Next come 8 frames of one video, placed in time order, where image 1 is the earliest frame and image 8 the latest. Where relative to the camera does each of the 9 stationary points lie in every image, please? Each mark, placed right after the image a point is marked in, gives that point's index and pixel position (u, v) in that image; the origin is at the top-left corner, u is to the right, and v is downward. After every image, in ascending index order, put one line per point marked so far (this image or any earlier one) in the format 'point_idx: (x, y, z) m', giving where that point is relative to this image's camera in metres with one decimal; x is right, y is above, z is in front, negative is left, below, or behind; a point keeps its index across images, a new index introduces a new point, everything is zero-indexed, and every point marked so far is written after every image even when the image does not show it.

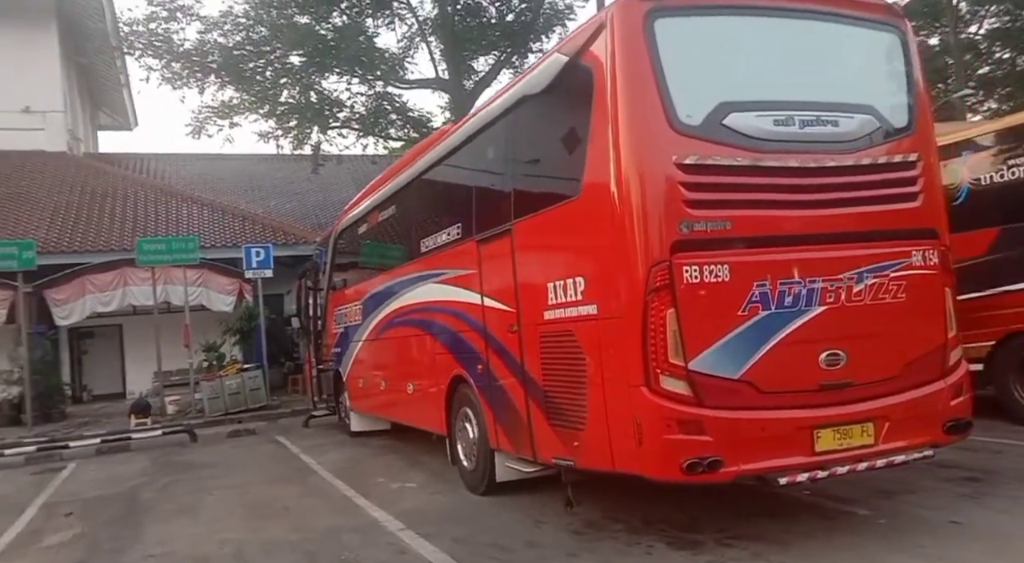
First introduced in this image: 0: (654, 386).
0: (+0.8, -0.6, +3.8) m
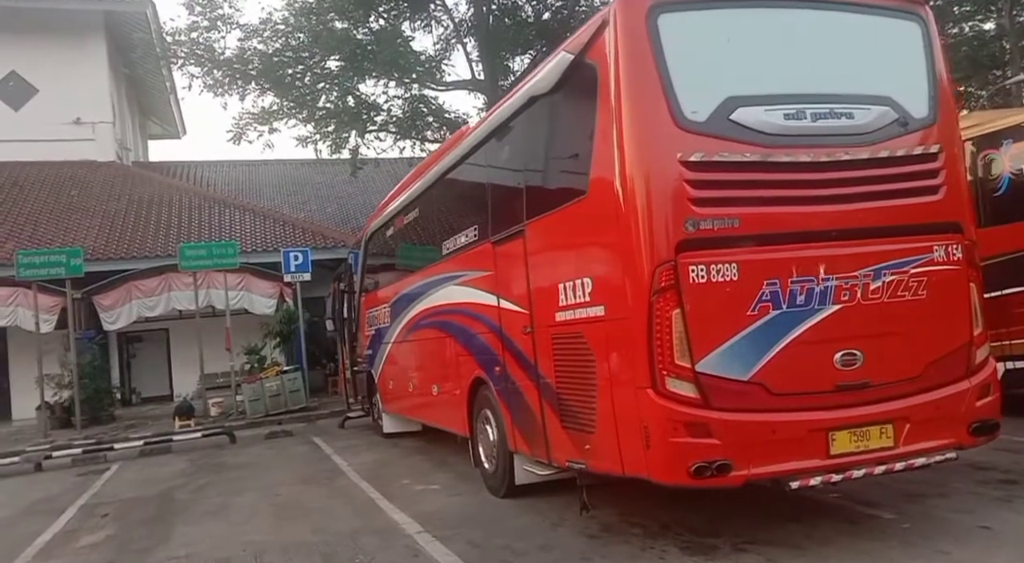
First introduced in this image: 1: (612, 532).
0: (+0.8, -0.6, +3.7) m
1: (+0.7, -1.8, +4.9) m
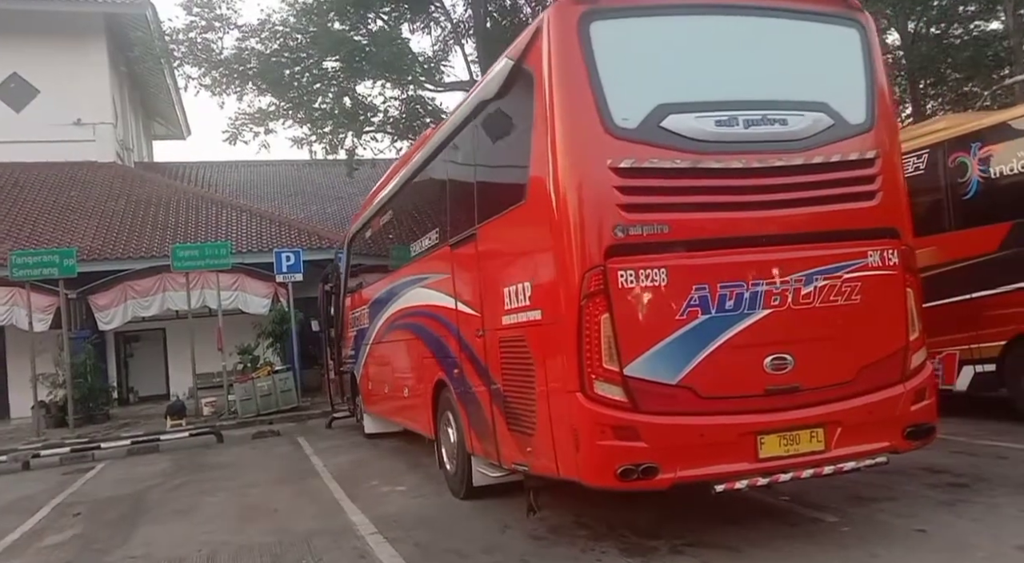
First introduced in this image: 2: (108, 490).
0: (+0.4, -0.6, +3.7) m
1: (+0.3, -1.8, +5.0) m
2: (-5.9, -3.1, +10.3) m
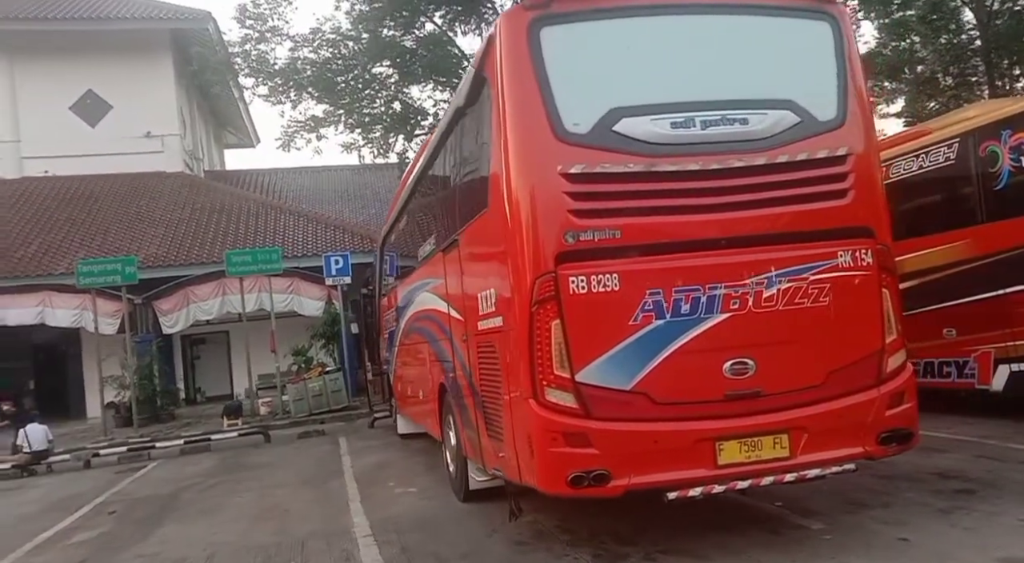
0: (+0.2, -0.6, +3.8) m
1: (+0.2, -1.8, +5.0) m
2: (-5.6, -3.2, +10.8) m
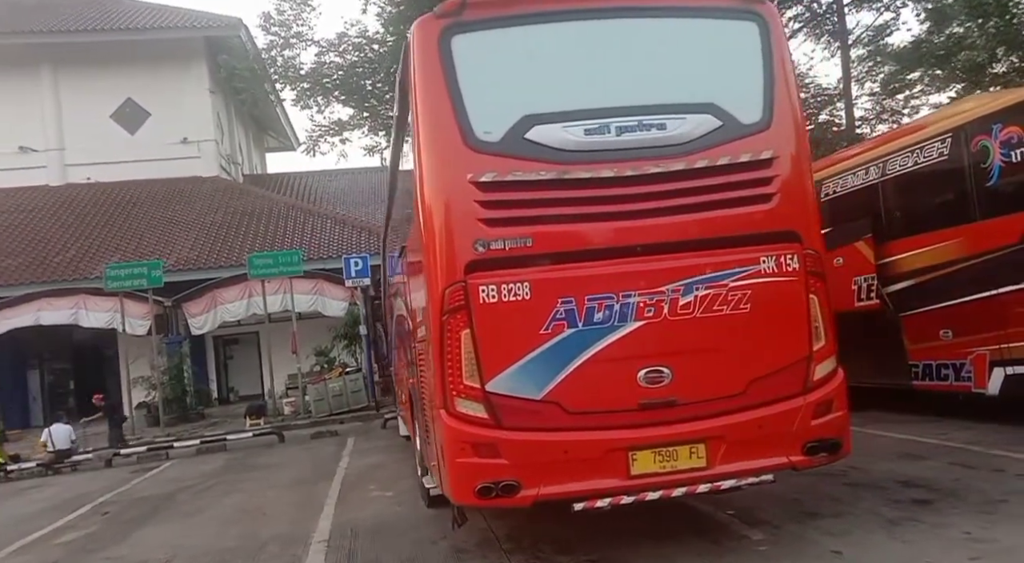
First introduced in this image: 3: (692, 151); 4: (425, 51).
0: (-0.3, -0.7, +3.8) m
1: (-0.2, -1.9, +5.0) m
2: (-5.7, -3.3, +11.0) m
3: (+1.0, +0.7, +3.9) m
4: (-0.5, +1.3, +4.0) m
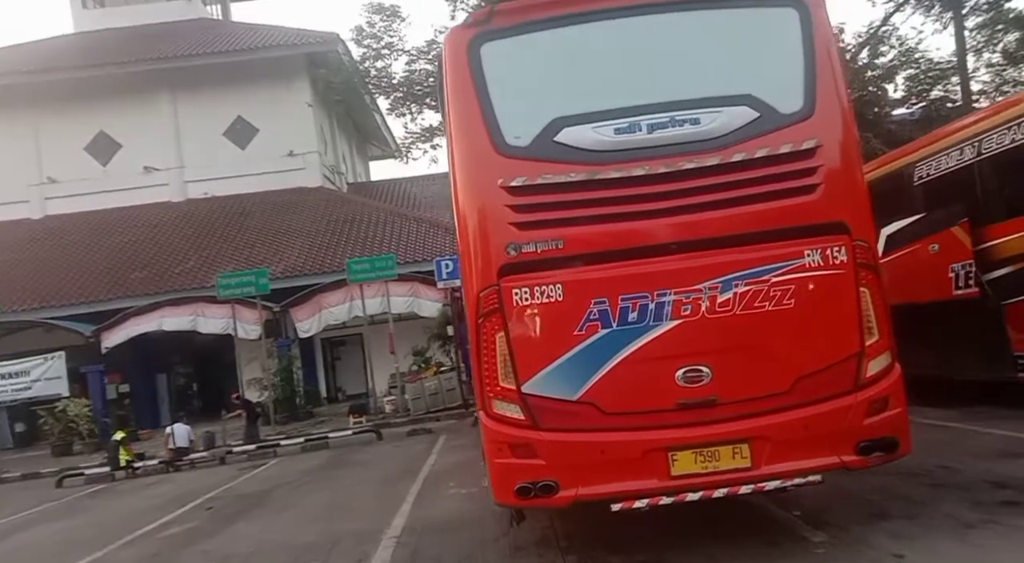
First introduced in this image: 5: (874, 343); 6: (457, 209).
0: (-0.1, -0.7, +3.8) m
1: (+0.2, -1.9, +5.0) m
2: (-4.3, -3.4, +11.8) m
3: (+1.2, +0.8, +3.8) m
4: (-0.3, +1.3, +4.1) m
5: (+2.0, -0.3, +3.8) m
6: (-0.3, +0.4, +4.0) m
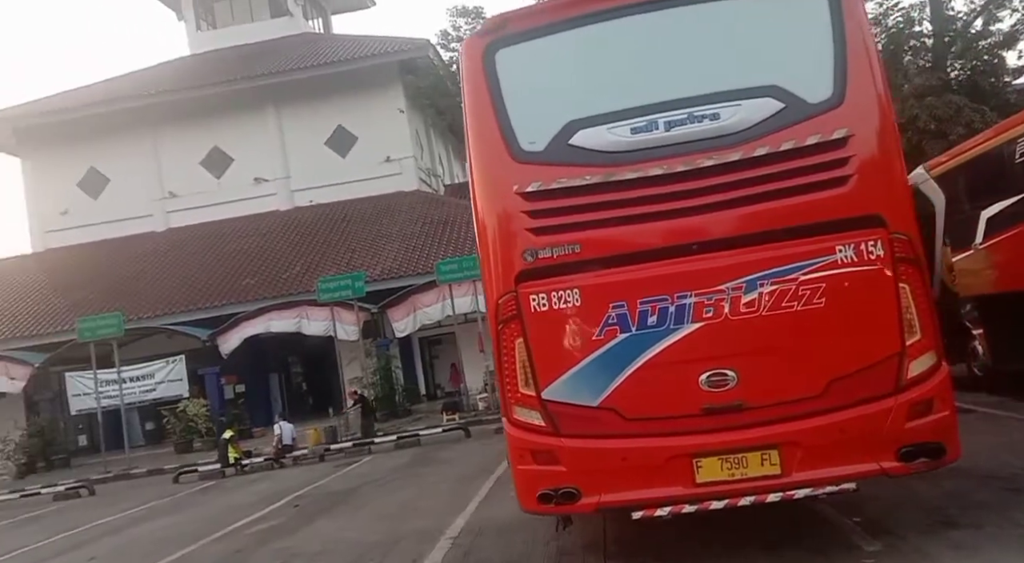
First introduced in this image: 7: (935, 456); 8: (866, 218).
0: (0.0, -0.7, +3.9) m
1: (+0.5, -1.9, +5.0) m
2: (-3.0, -3.5, +12.3) m
3: (+1.3, +0.8, +3.7) m
4: (-0.2, +1.2, +4.1) m
5: (+2.1, -0.3, +3.6) m
6: (-0.2, +0.4, +4.1) m
7: (+2.1, -0.9, +3.5) m
8: (+1.8, +0.3, +3.6) m
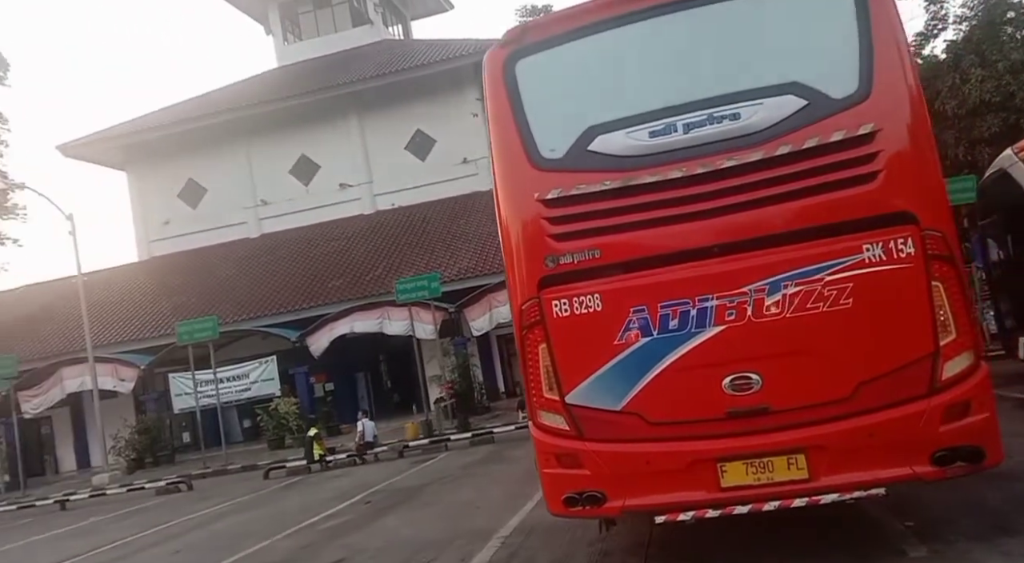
0: (+0.2, -0.8, +3.9) m
1: (+0.8, -1.9, +5.0) m
2: (-1.8, -3.6, +12.7) m
3: (+1.3, +0.8, +3.6) m
4: (-0.1, +1.2, +4.2) m
5: (+2.2, -0.3, +3.4) m
6: (0.0, +0.3, +4.2) m
7: (+2.2, -0.9, +3.3) m
8: (+1.9, +0.3, +3.5) m
